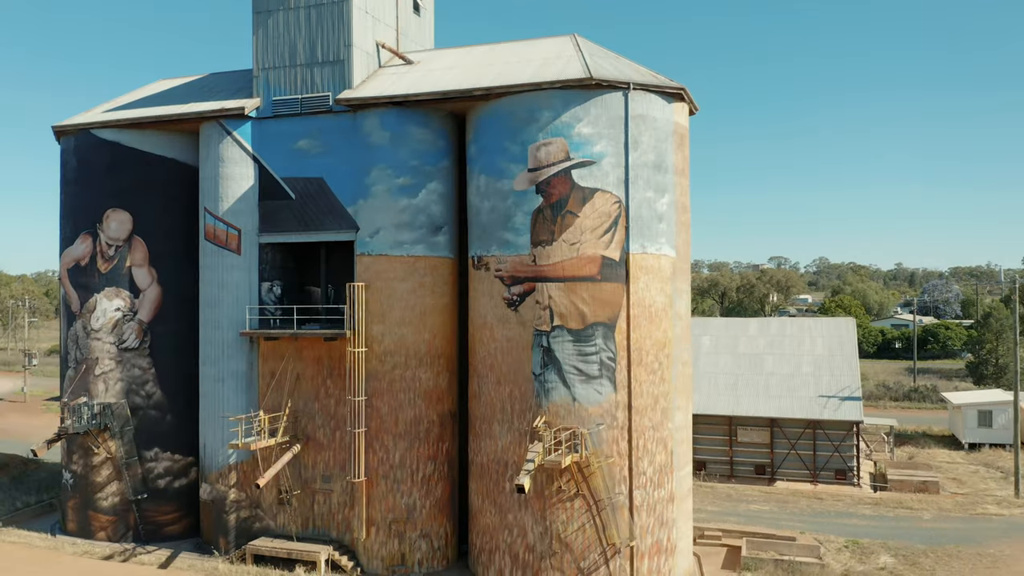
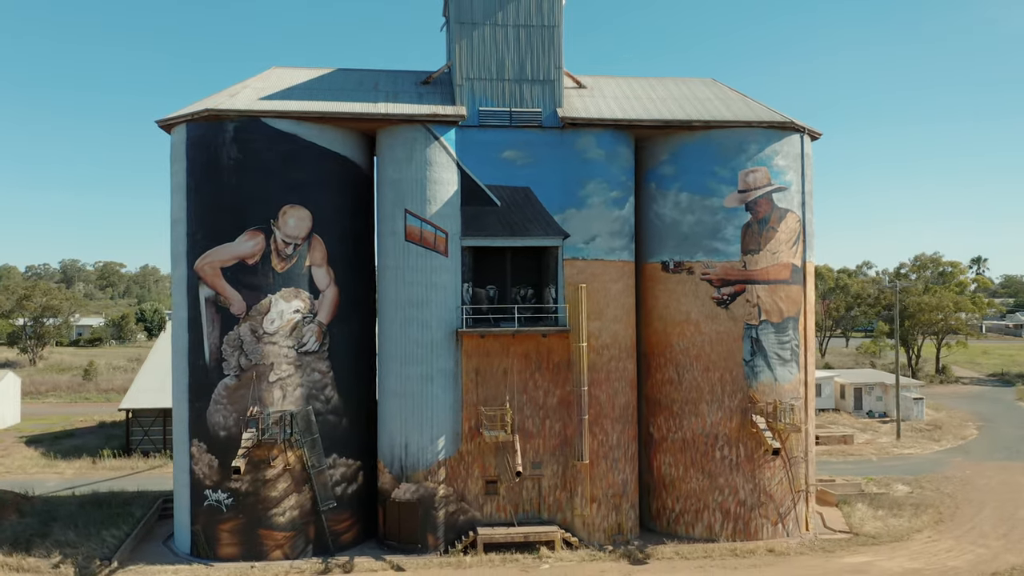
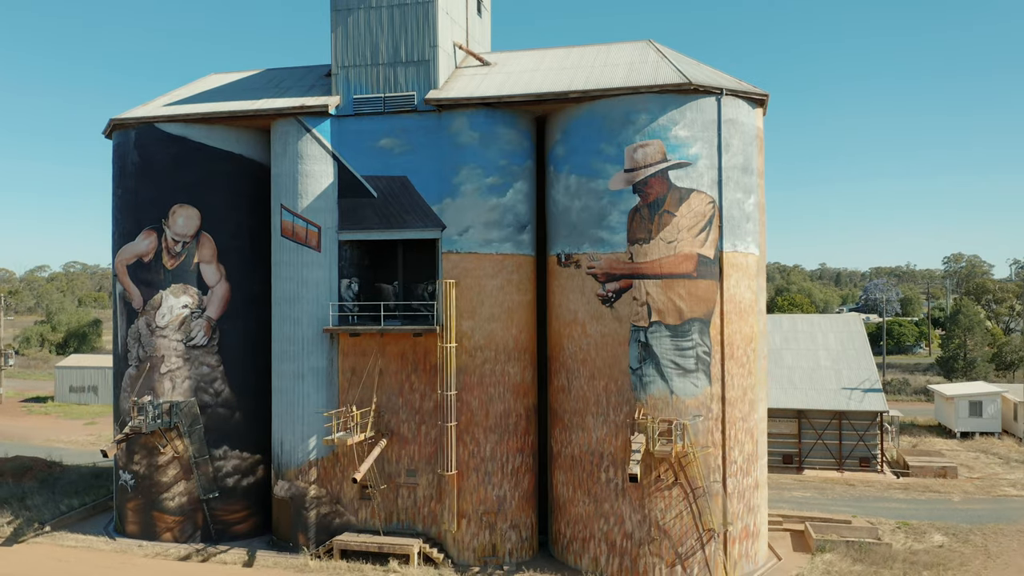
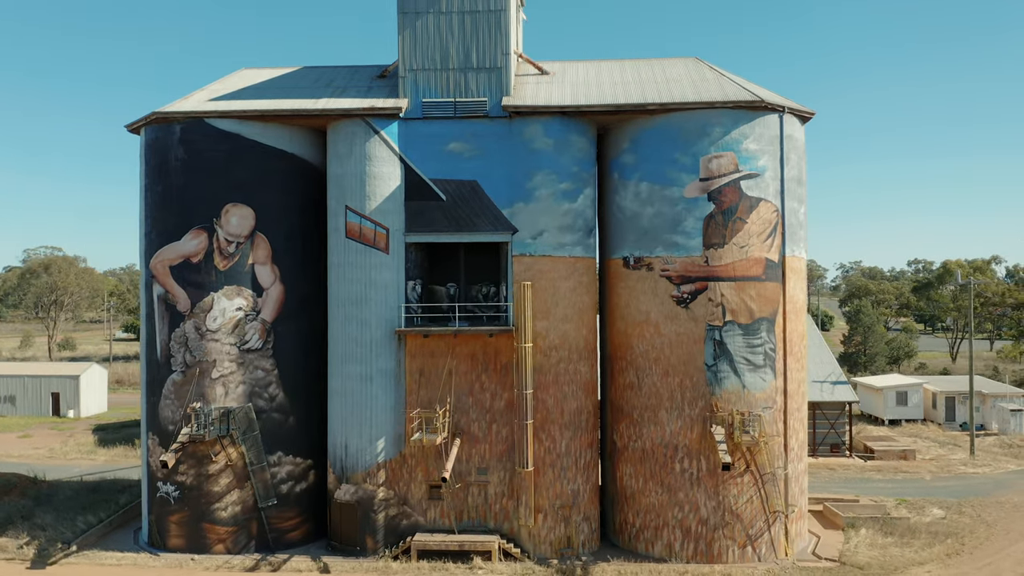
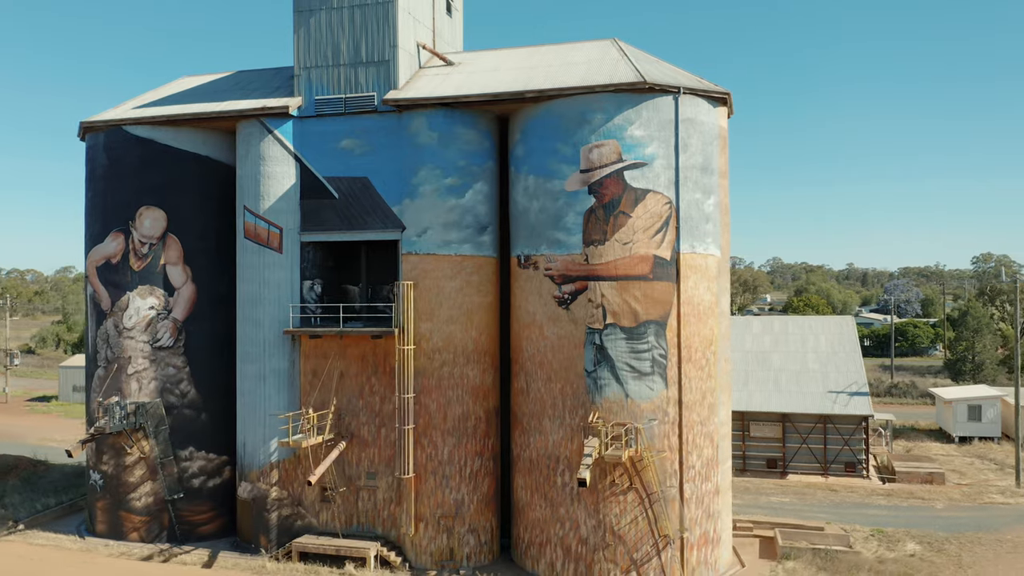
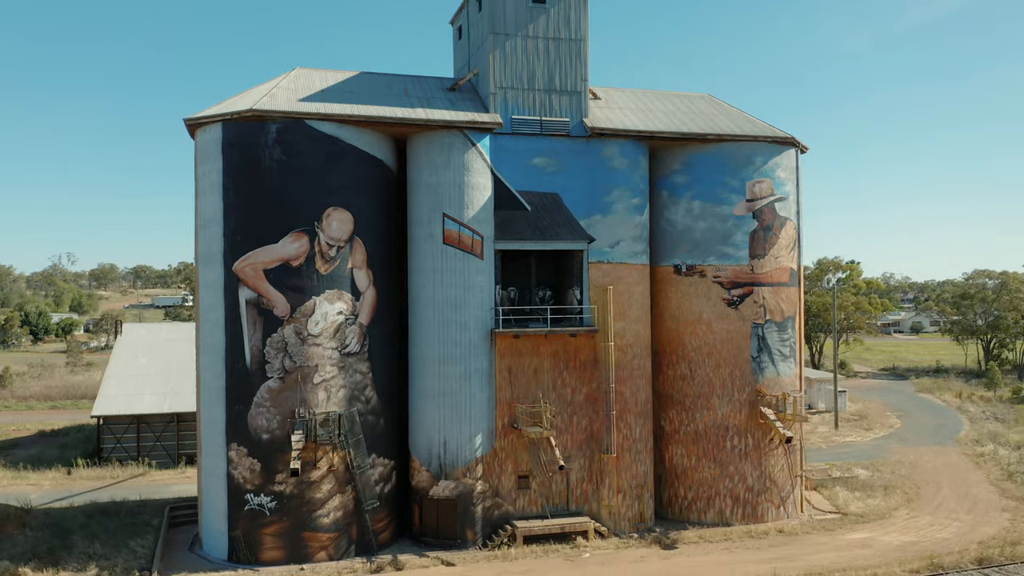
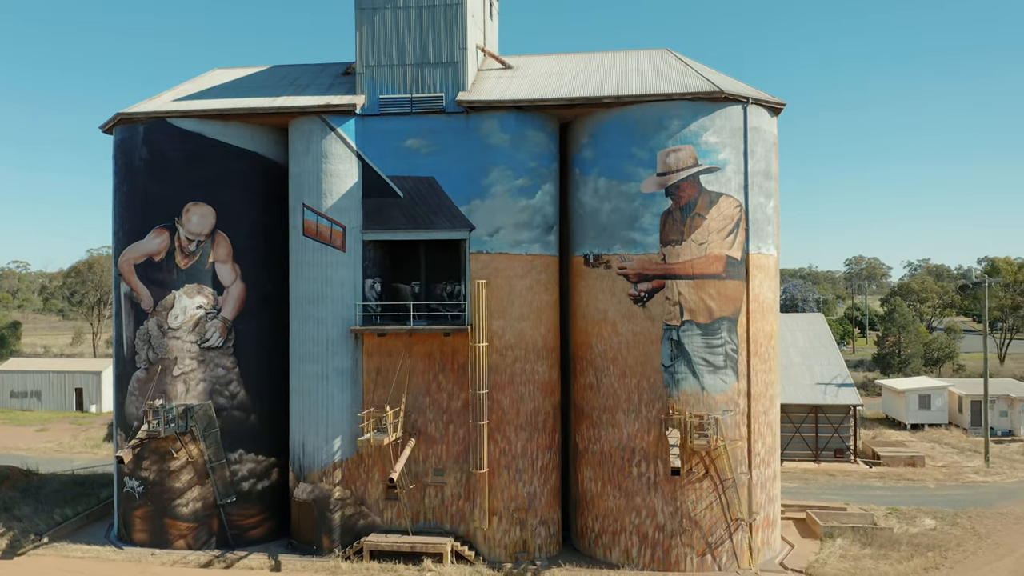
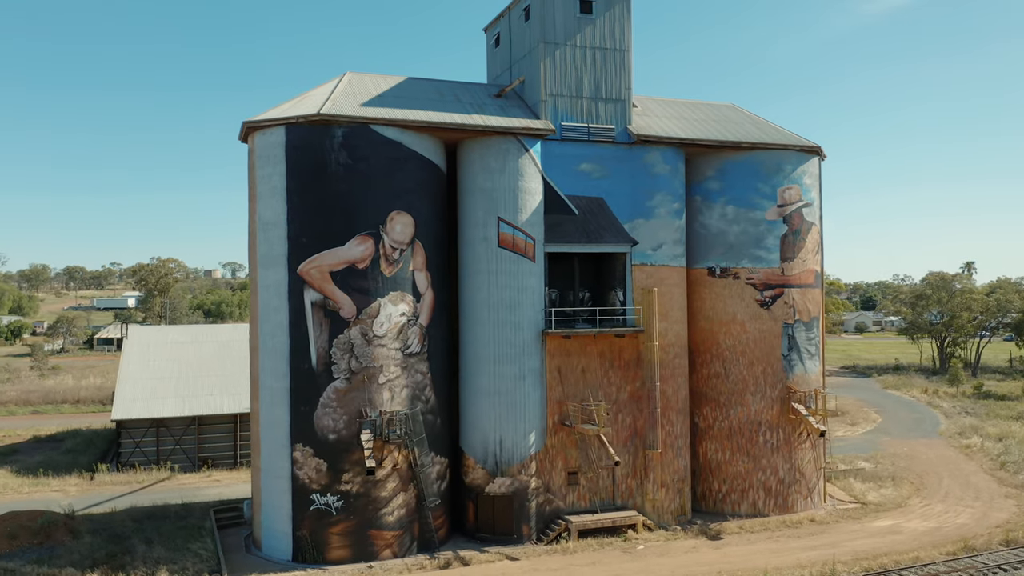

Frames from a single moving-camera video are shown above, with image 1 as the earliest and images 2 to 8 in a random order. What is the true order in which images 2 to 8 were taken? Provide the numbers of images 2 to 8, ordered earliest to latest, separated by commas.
5, 3, 7, 4, 2, 6, 8
